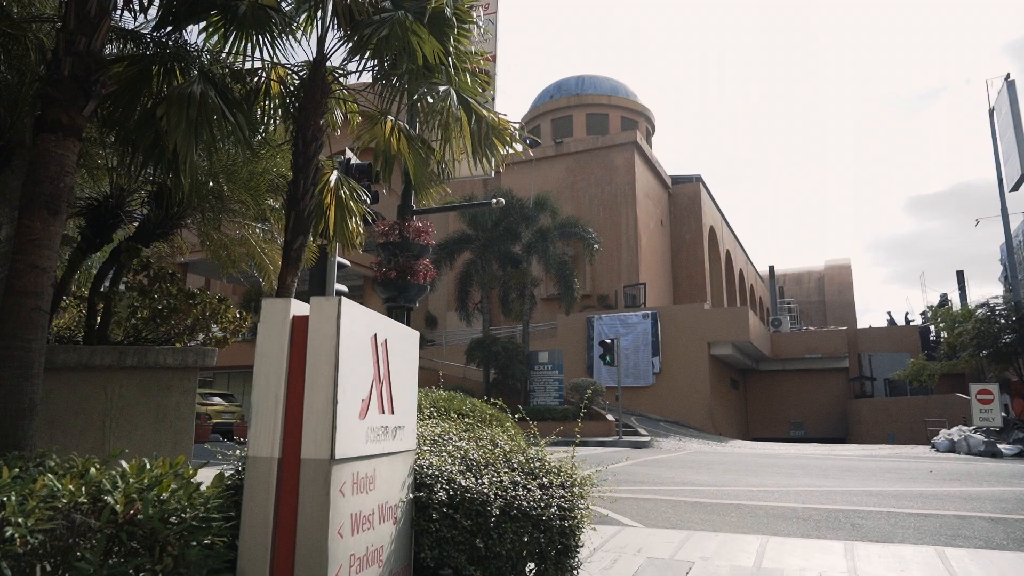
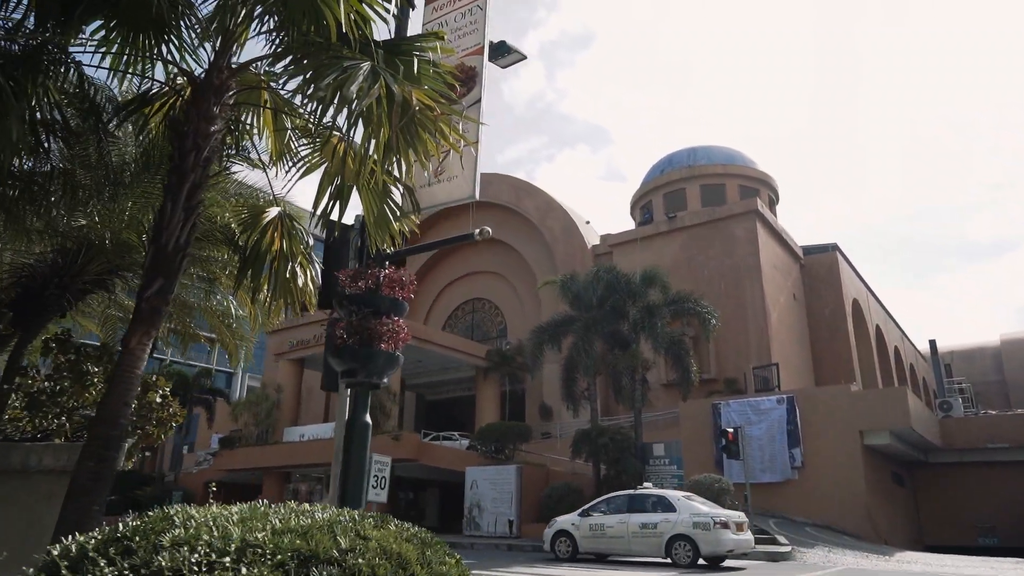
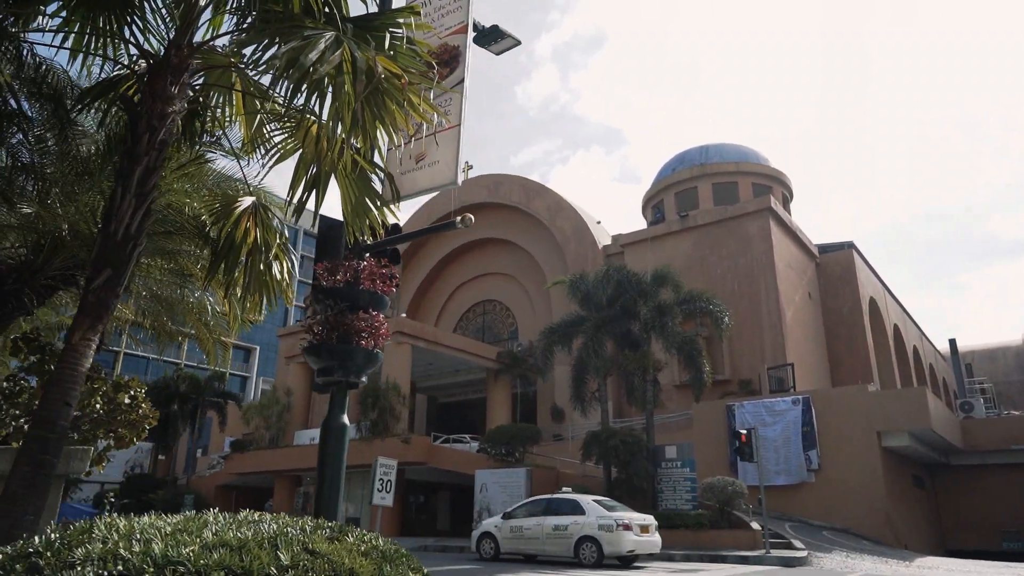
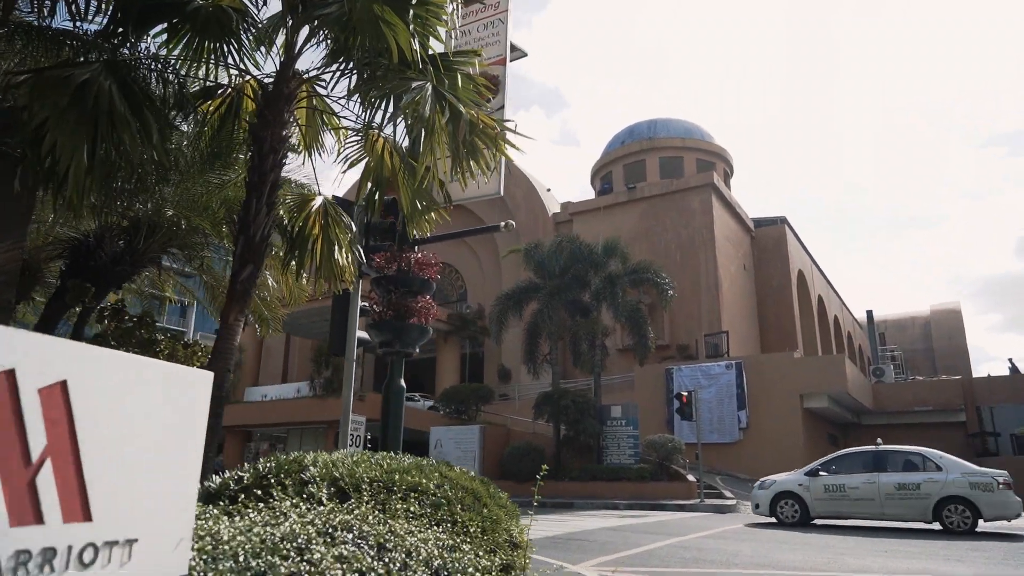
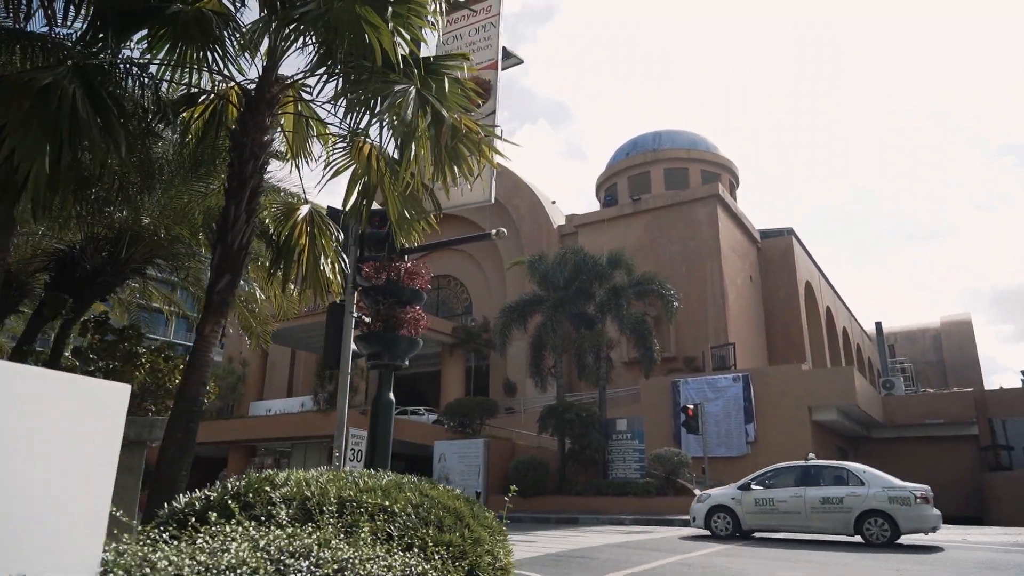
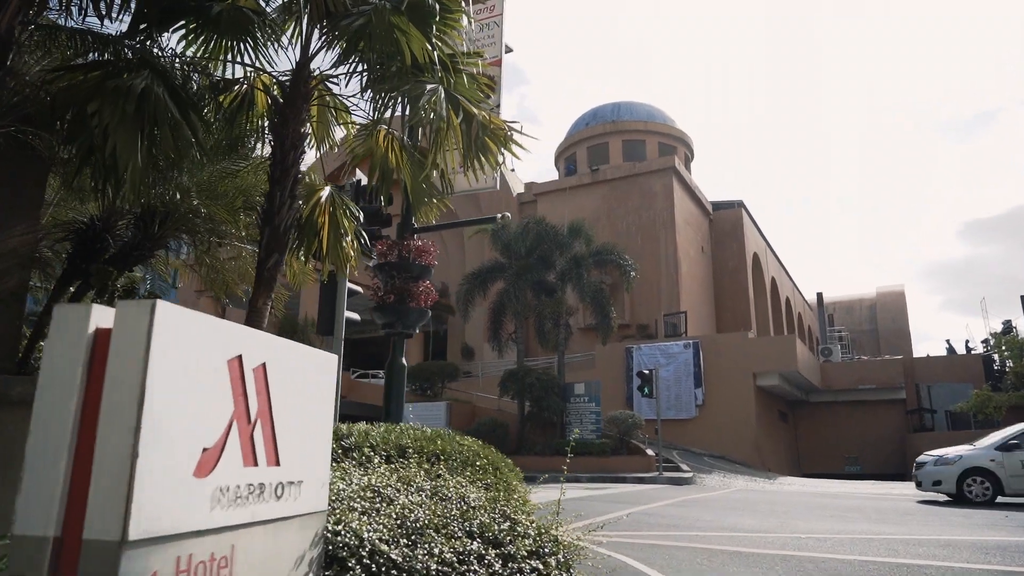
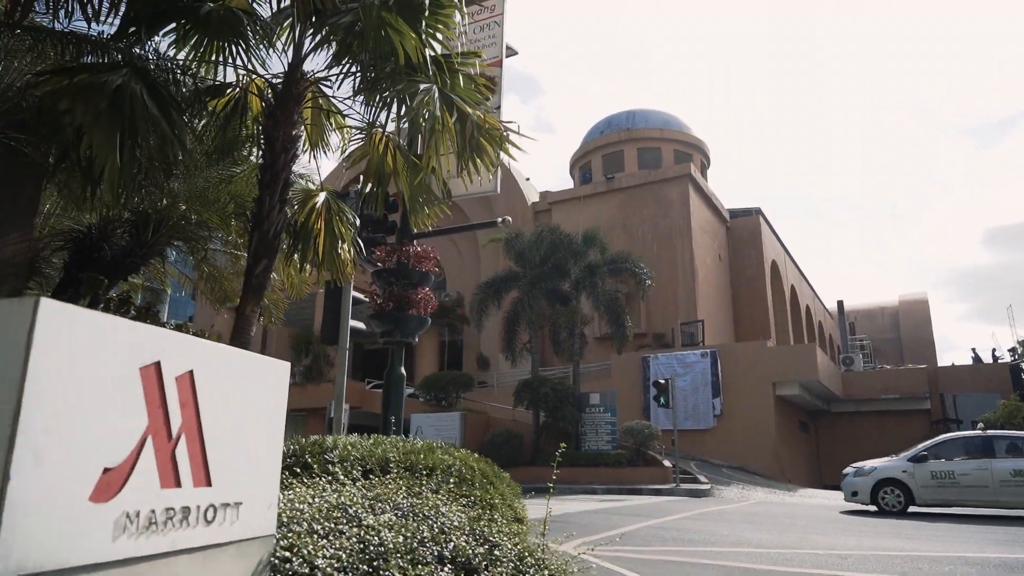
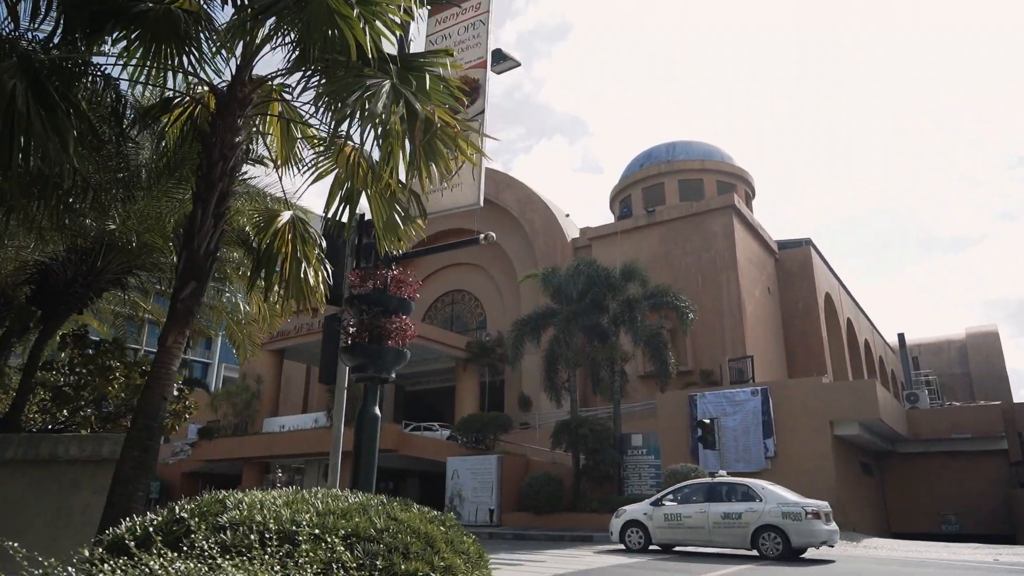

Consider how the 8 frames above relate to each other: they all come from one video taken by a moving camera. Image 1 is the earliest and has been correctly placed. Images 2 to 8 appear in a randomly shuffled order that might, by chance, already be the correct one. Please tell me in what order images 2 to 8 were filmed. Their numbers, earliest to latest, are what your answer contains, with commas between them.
6, 7, 4, 5, 8, 2, 3
